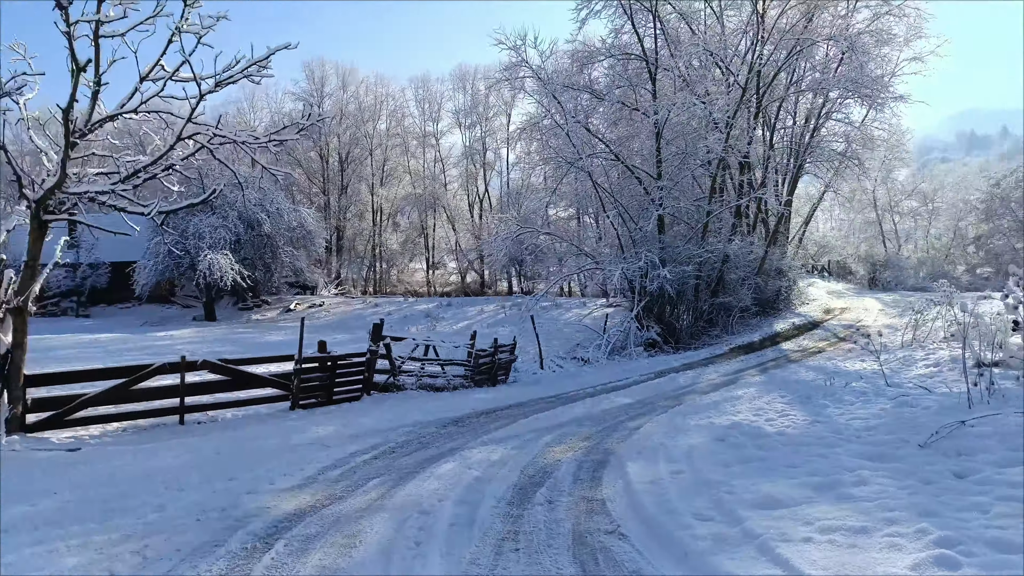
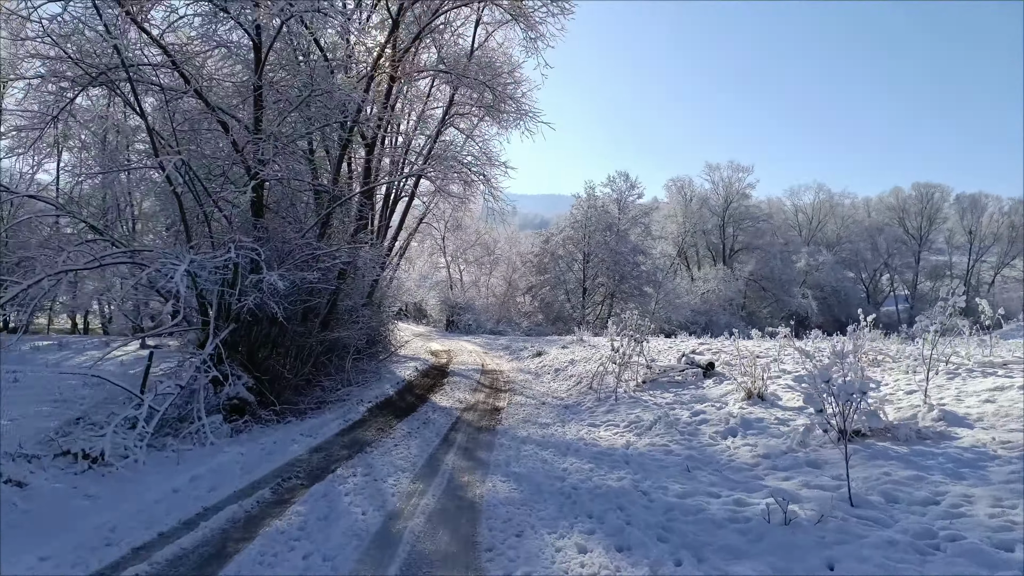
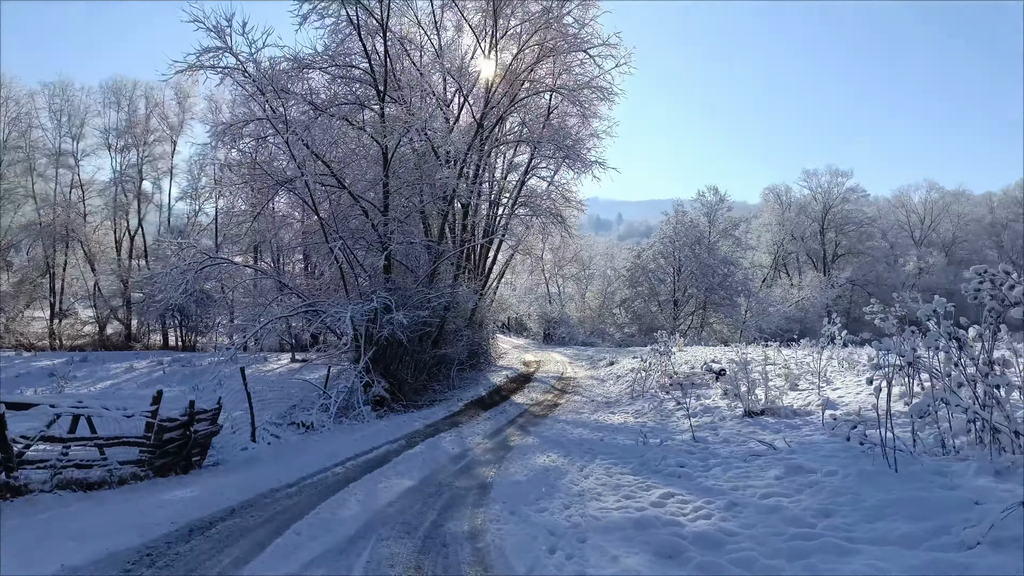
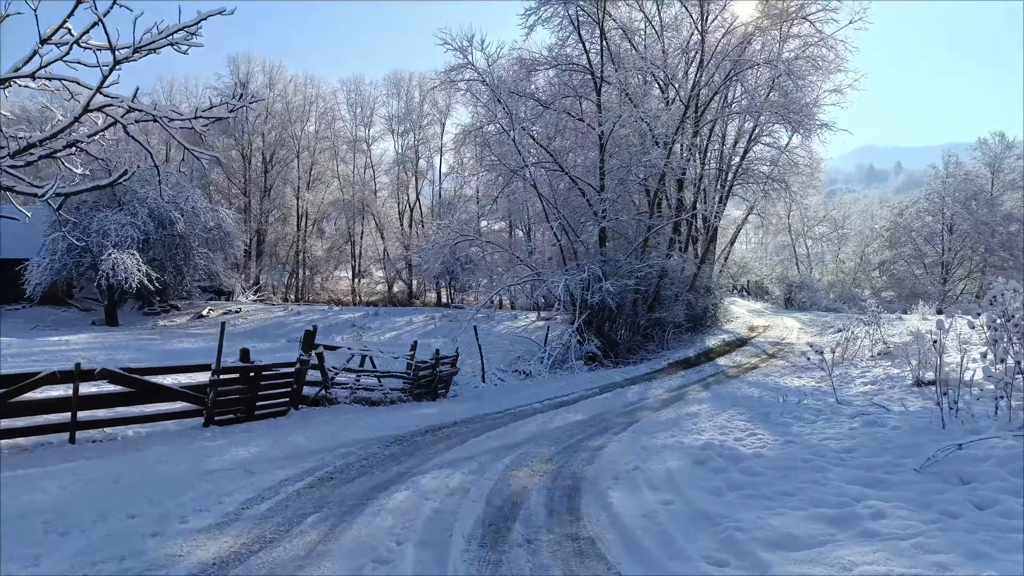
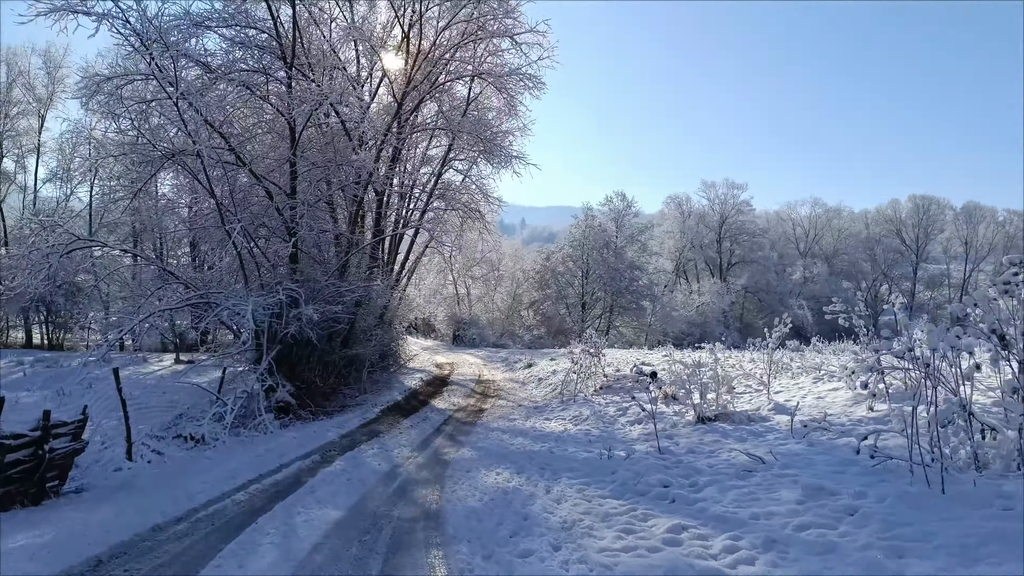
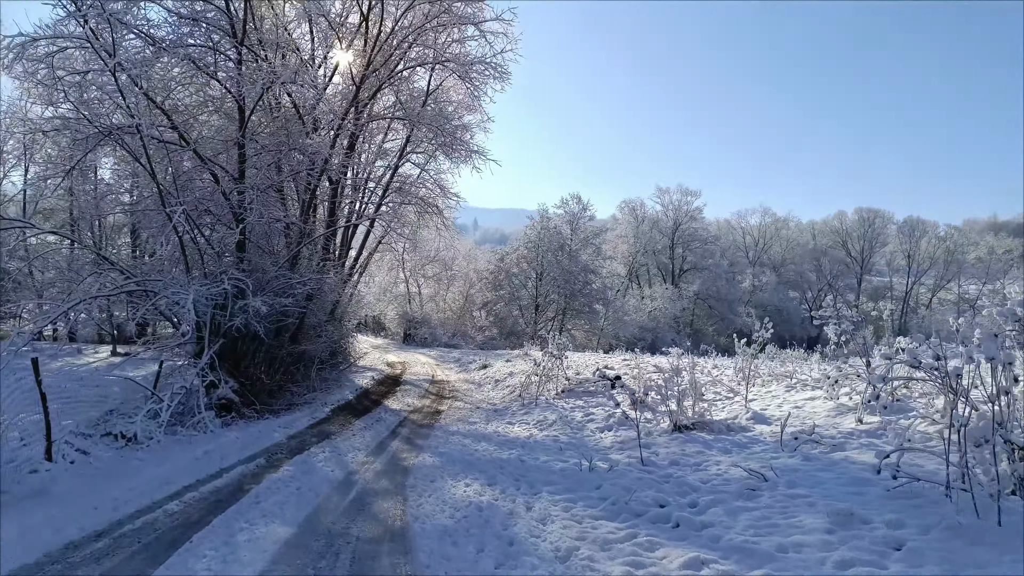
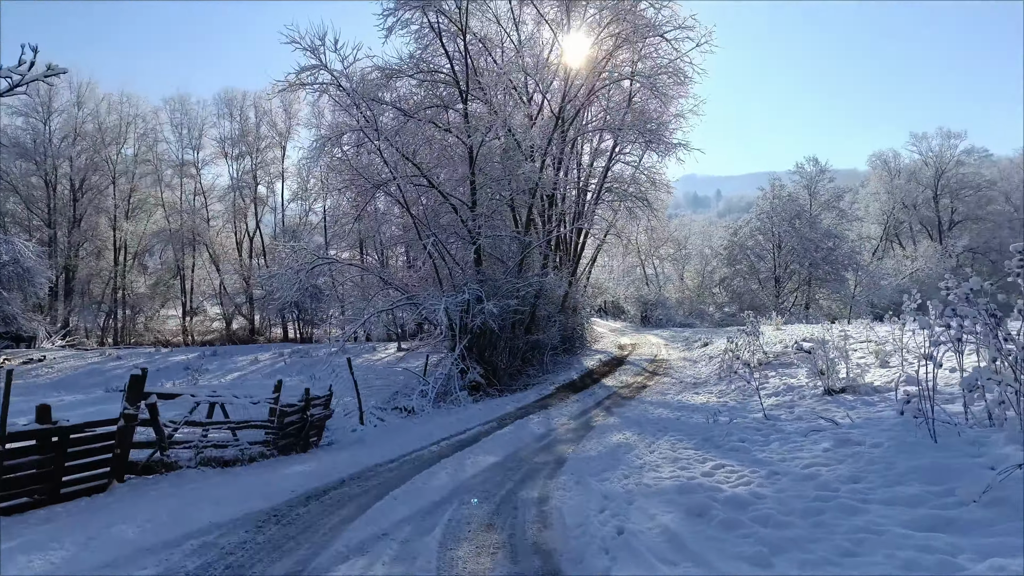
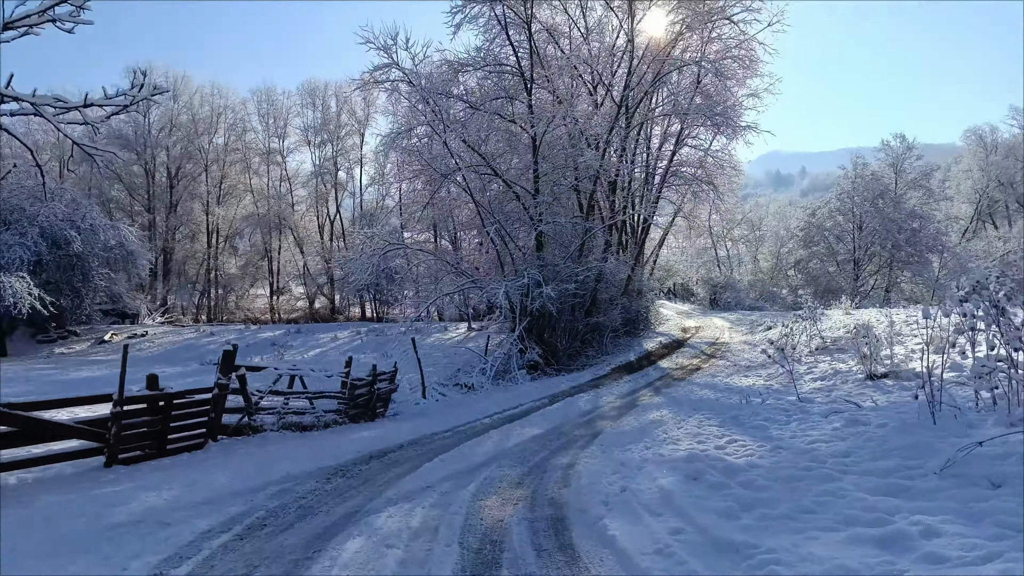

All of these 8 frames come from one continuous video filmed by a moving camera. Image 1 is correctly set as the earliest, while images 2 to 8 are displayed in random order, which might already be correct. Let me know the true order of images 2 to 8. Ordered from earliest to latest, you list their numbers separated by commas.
4, 8, 7, 3, 5, 6, 2
